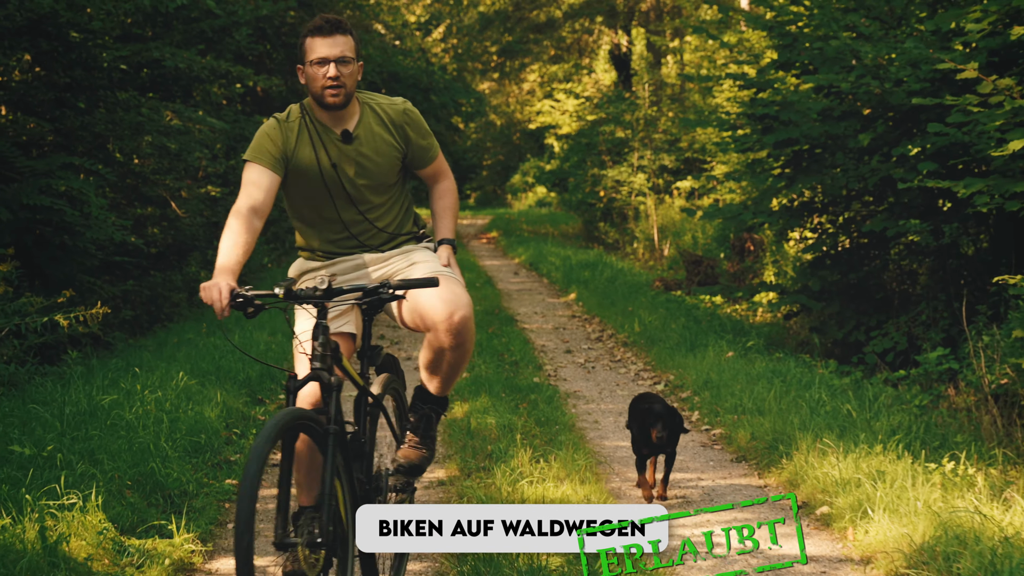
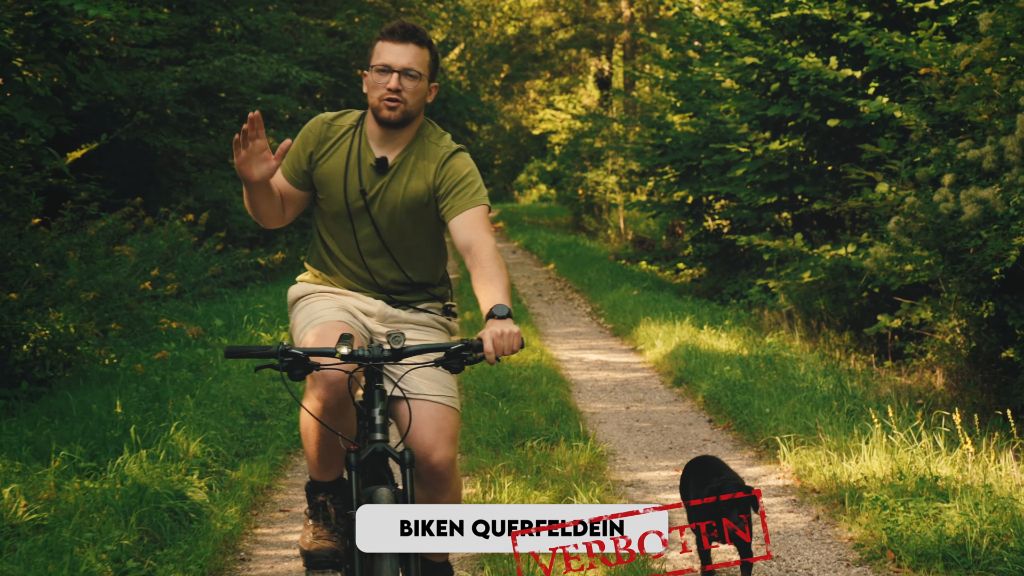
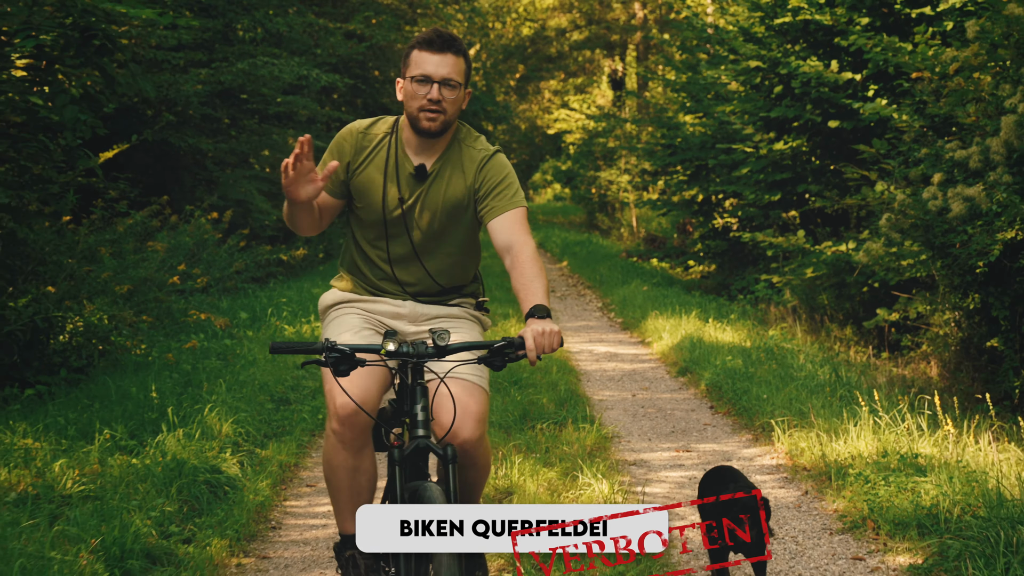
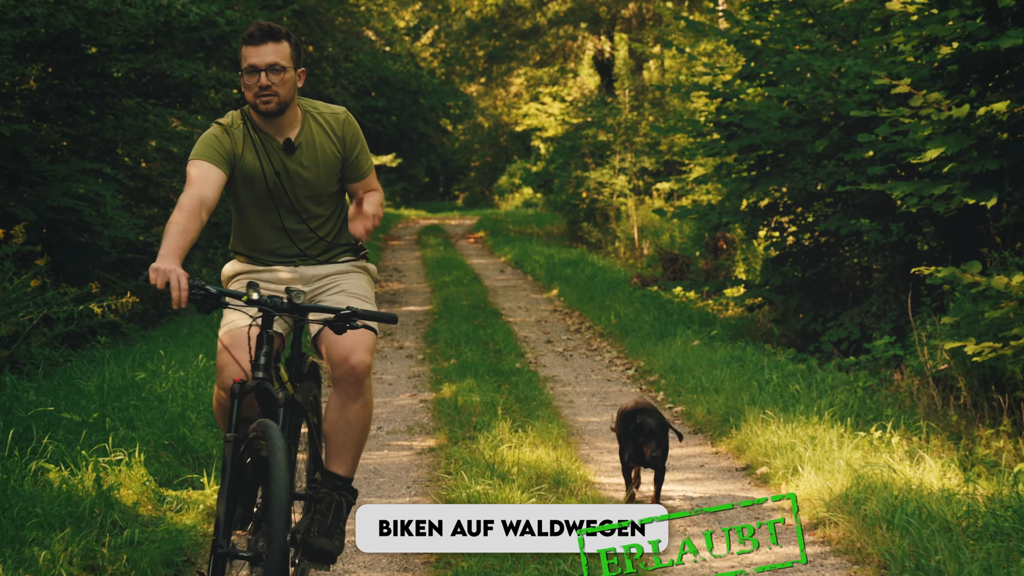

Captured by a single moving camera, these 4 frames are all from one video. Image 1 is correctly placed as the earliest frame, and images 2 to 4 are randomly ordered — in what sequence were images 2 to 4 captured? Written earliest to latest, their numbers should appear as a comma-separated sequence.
4, 2, 3
